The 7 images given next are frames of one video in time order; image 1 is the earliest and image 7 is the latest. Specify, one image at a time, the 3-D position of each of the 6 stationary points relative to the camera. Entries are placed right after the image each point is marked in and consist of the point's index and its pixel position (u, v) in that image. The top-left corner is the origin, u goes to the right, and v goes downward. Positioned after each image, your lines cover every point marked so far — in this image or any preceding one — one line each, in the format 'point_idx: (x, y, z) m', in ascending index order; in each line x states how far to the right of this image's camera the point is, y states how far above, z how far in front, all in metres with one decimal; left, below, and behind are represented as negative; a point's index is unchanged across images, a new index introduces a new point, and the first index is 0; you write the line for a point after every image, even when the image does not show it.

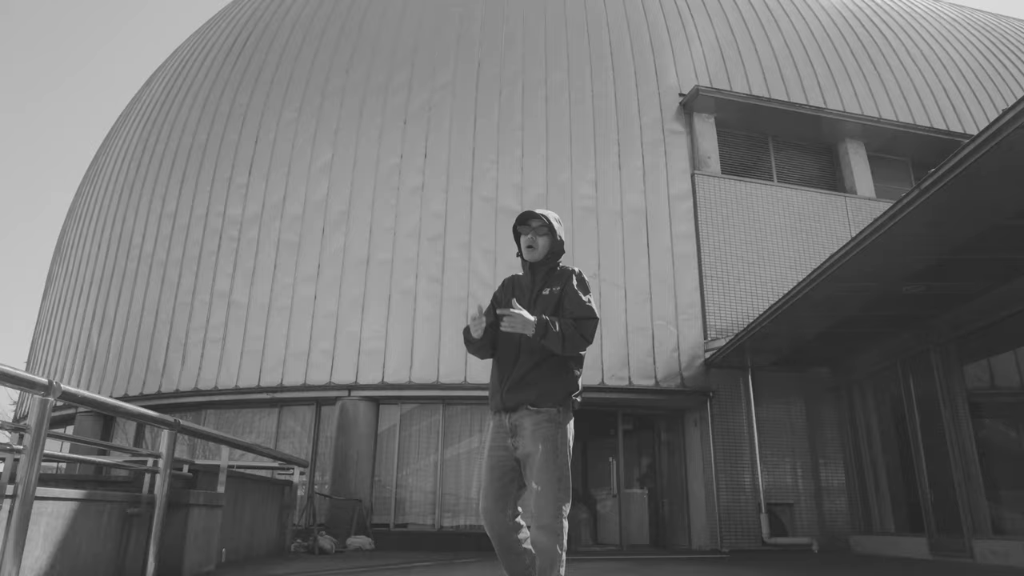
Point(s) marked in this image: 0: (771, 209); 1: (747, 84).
0: (+4.4, +1.4, +11.8) m
1: (+4.2, +3.7, +12.5) m
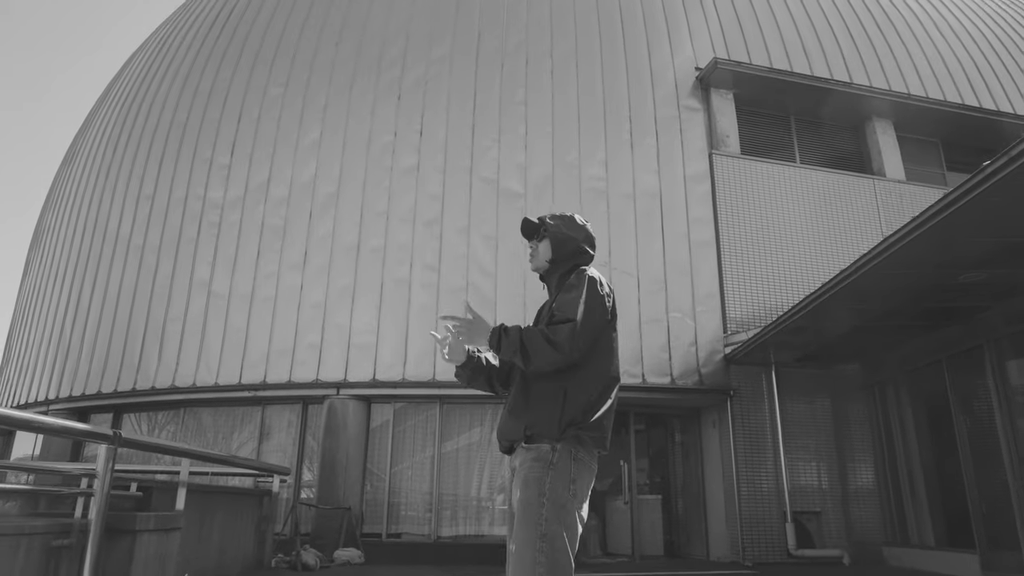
0: (+4.4, +1.5, +11.0) m
1: (+4.2, +3.8, +11.6) m
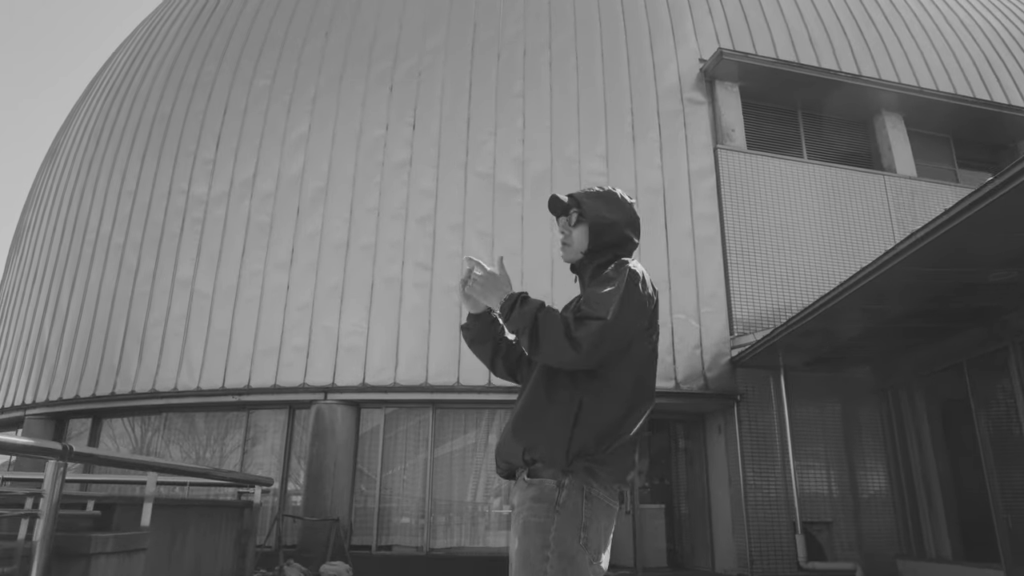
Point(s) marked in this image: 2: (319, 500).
0: (+4.4, +1.5, +10.6) m
1: (+4.2, +3.8, +11.2) m
2: (-2.4, -2.7, +8.8) m
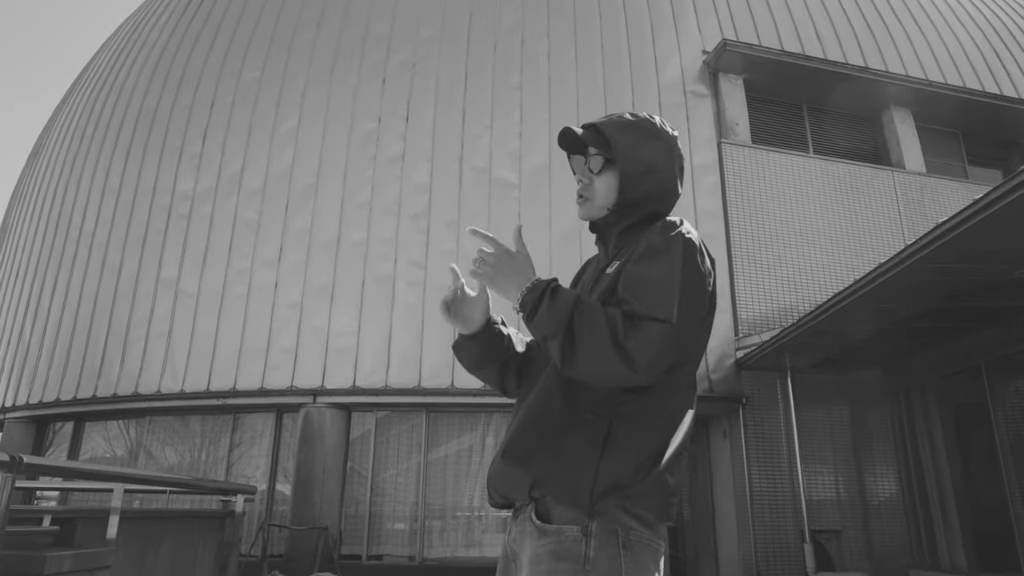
0: (+4.3, +1.5, +10.2) m
1: (+4.1, +3.9, +10.9) m
2: (-2.5, -2.6, +8.4) m
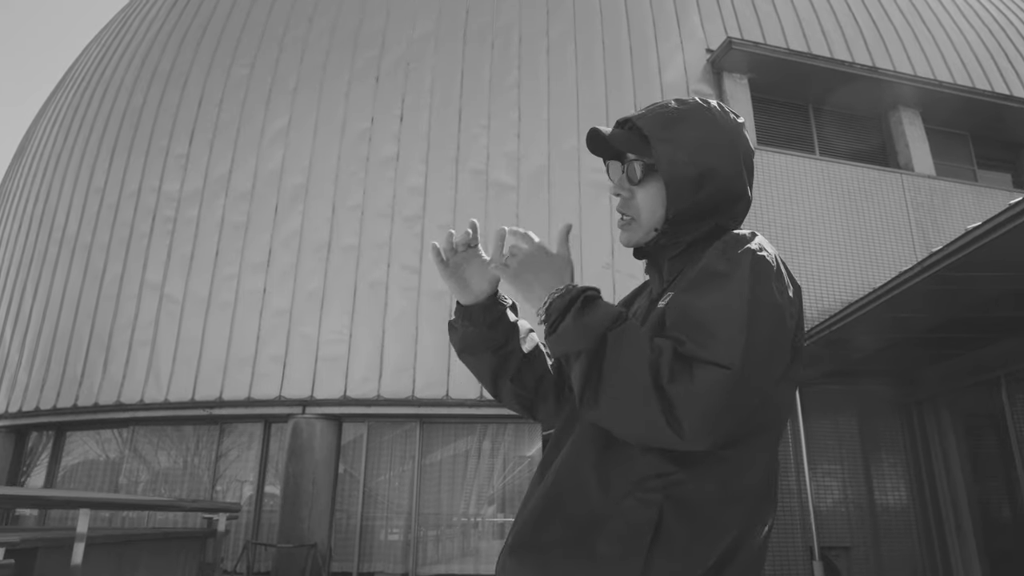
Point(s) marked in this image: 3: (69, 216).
0: (+4.3, +1.4, +9.9) m
1: (+4.1, +3.8, +10.6) m
2: (-2.5, -2.7, +8.1) m
3: (-6.7, +1.1, +10.6) m
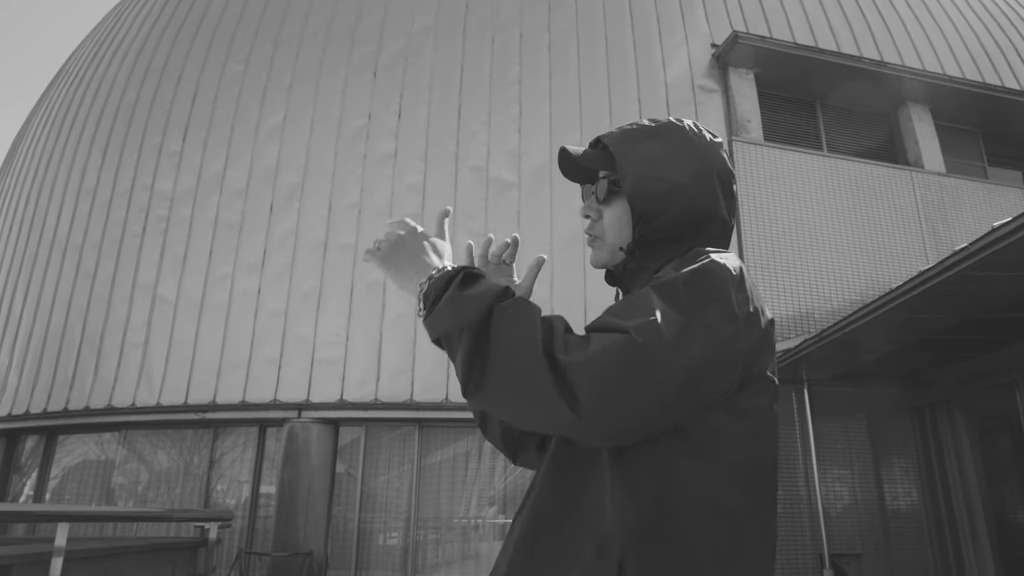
0: (+4.3, +1.4, +9.7) m
1: (+4.1, +3.8, +10.3) m
2: (-2.5, -2.7, +7.9) m
3: (-6.7, +1.1, +10.4) m
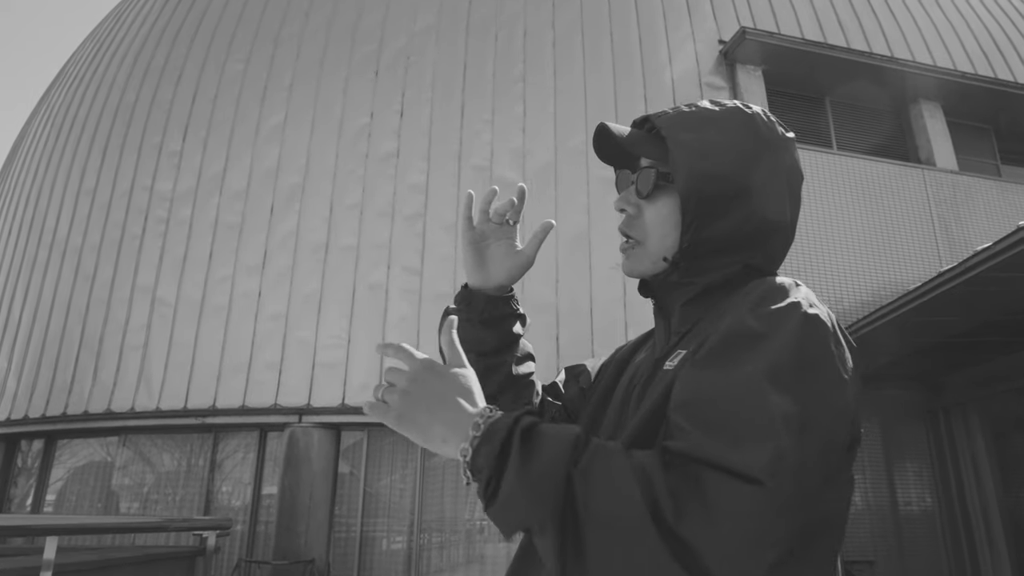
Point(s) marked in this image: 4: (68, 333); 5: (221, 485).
0: (+4.4, +1.4, +9.5) m
1: (+4.2, +3.8, +10.2) m
2: (-2.4, -2.7, +7.7) m
3: (-6.6, +1.0, +10.3) m
4: (-5.9, -0.6, +9.4) m
5: (-3.5, -2.4, +8.4) m
